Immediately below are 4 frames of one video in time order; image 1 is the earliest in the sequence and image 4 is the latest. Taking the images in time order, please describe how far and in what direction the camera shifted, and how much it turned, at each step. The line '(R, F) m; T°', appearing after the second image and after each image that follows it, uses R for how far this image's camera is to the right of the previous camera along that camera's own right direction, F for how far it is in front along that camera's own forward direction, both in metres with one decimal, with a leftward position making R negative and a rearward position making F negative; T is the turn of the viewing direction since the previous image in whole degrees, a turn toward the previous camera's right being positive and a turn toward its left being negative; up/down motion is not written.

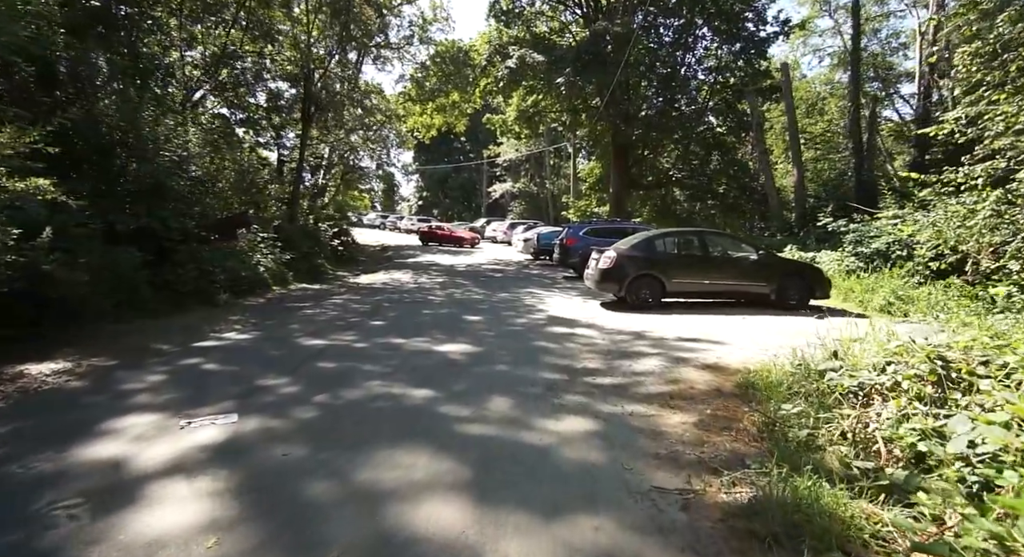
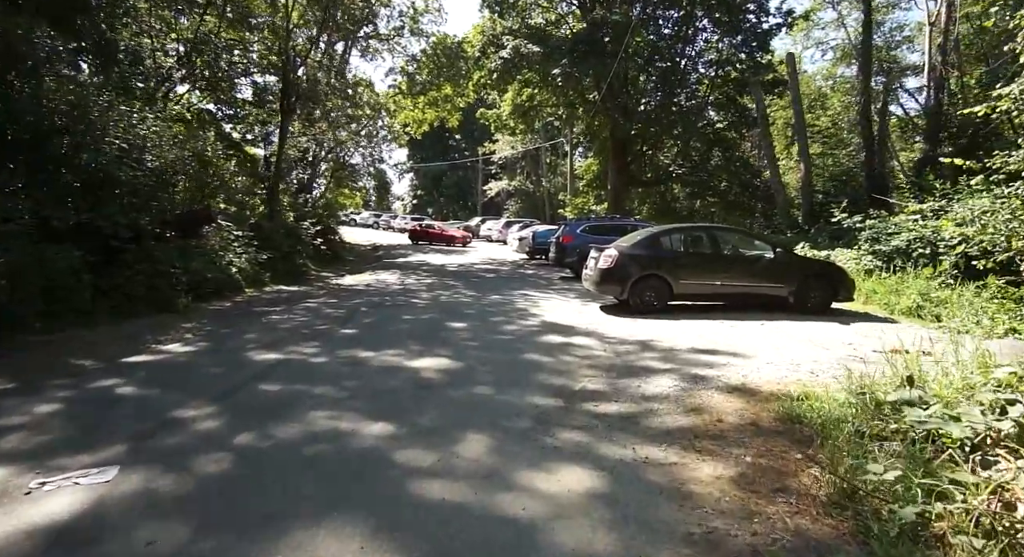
(+0.1, +1.1) m; 0°
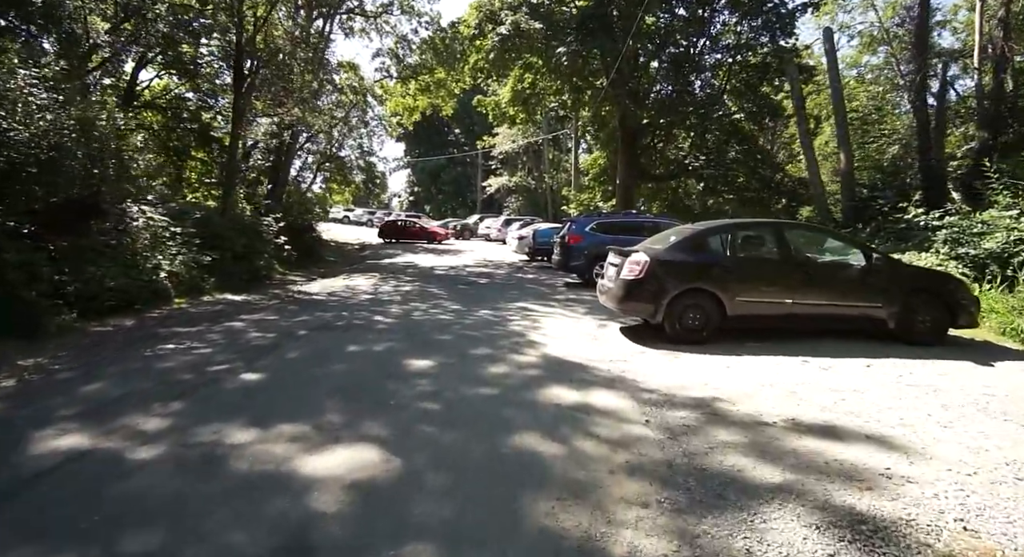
(+0.1, +2.9) m; 0°
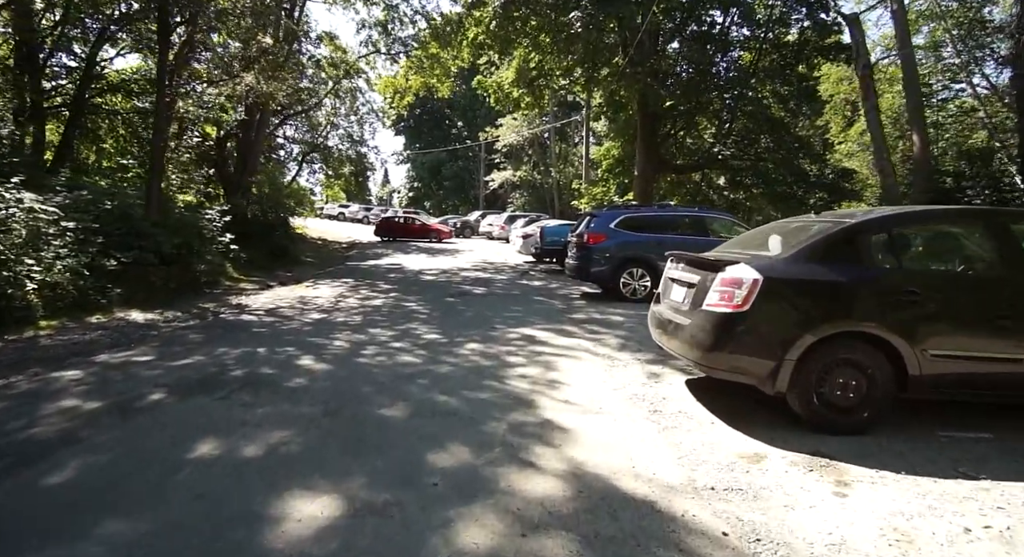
(0.0, +3.5) m; 0°
